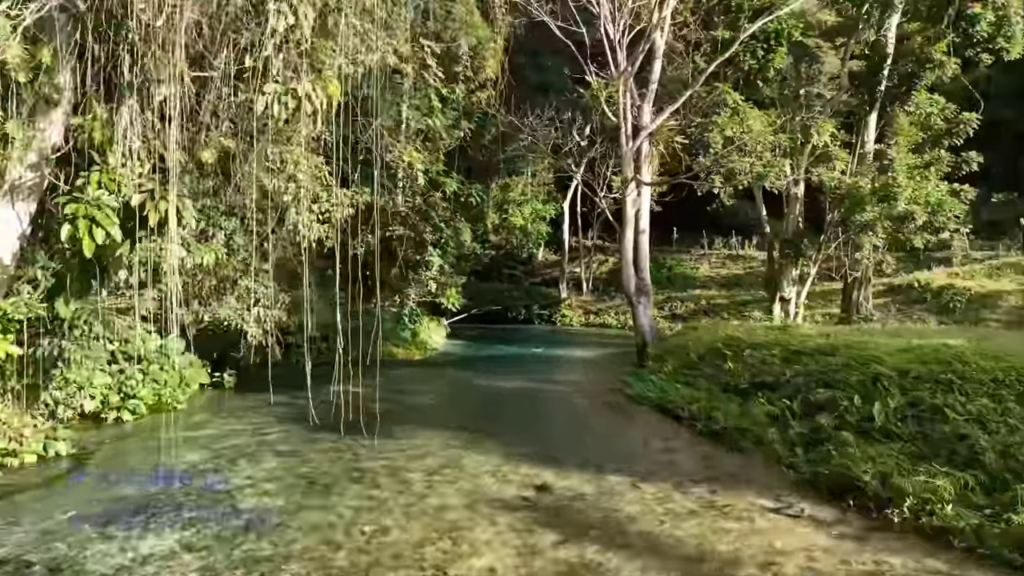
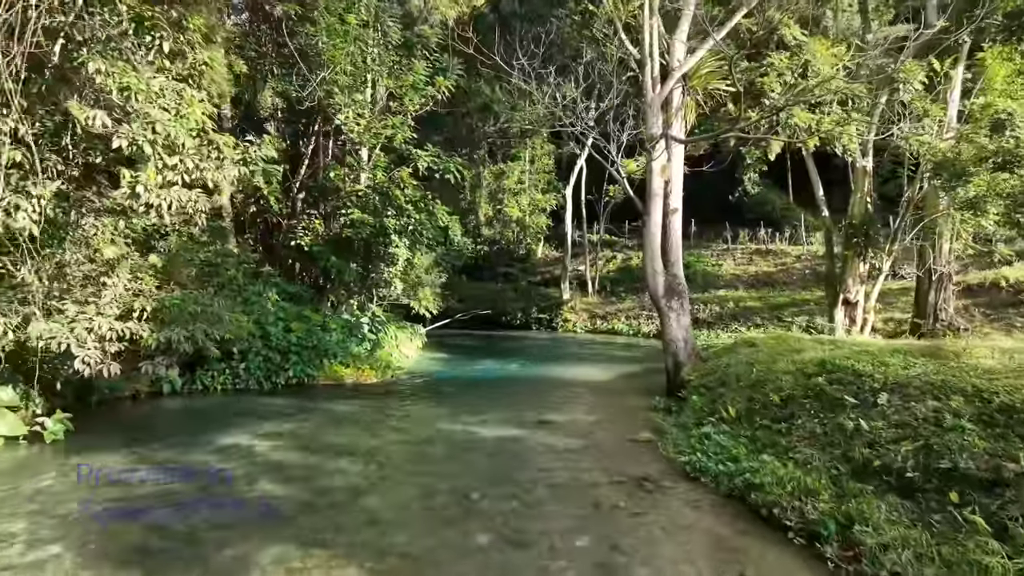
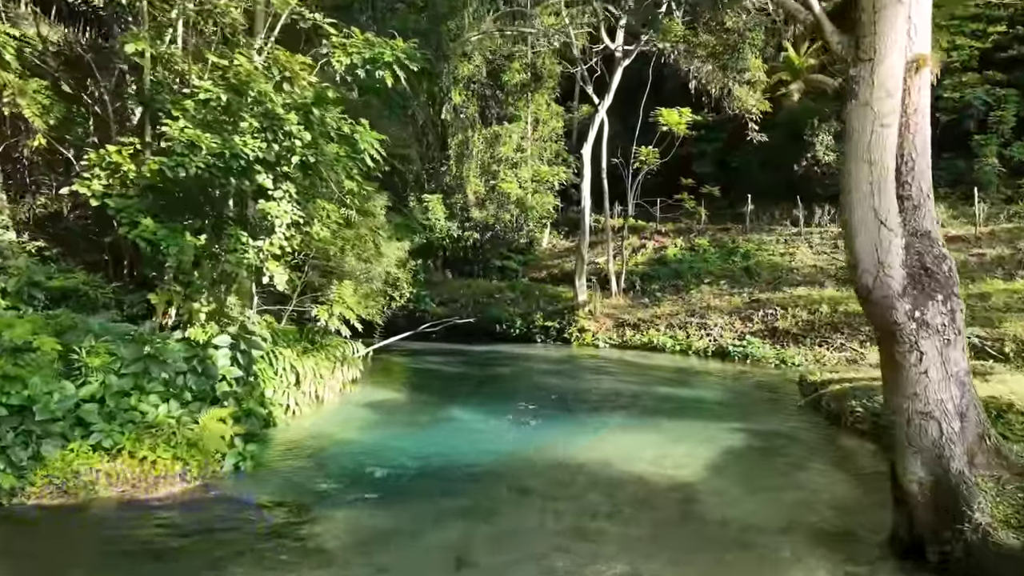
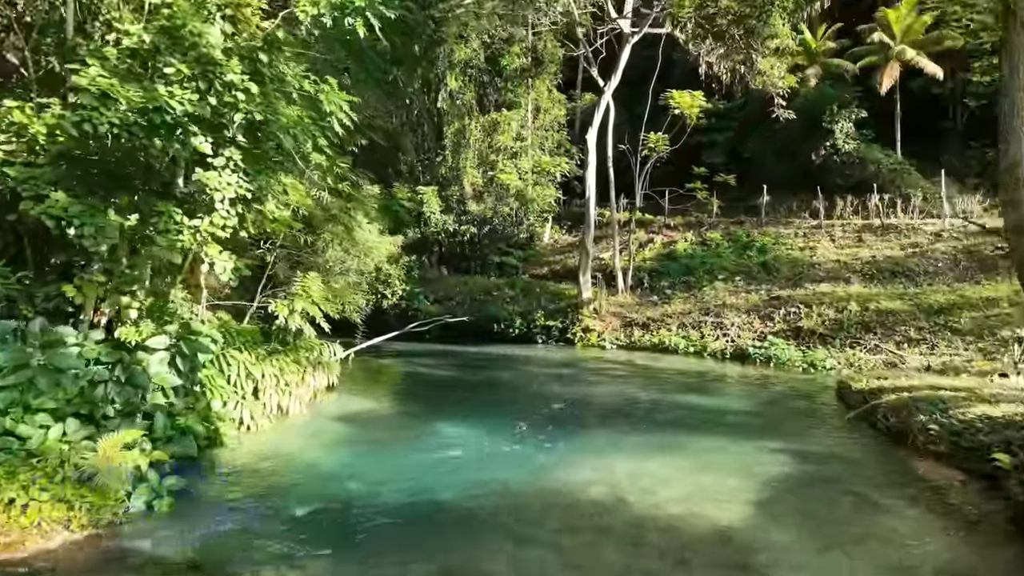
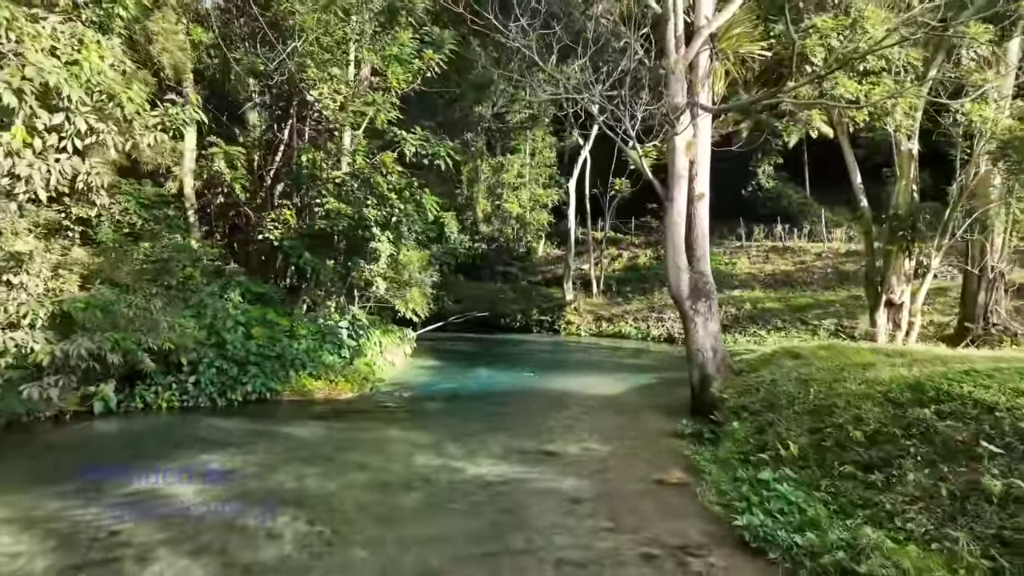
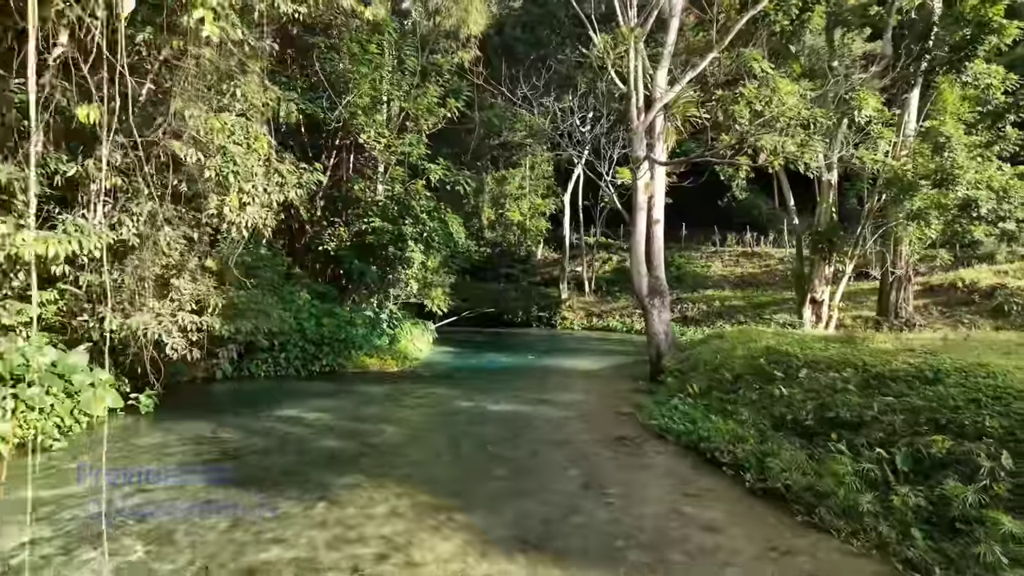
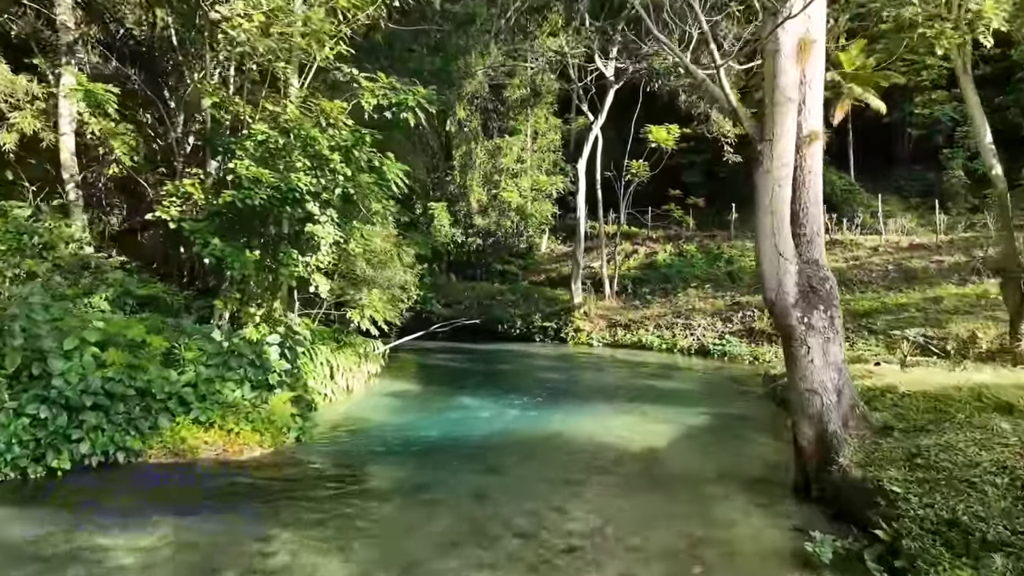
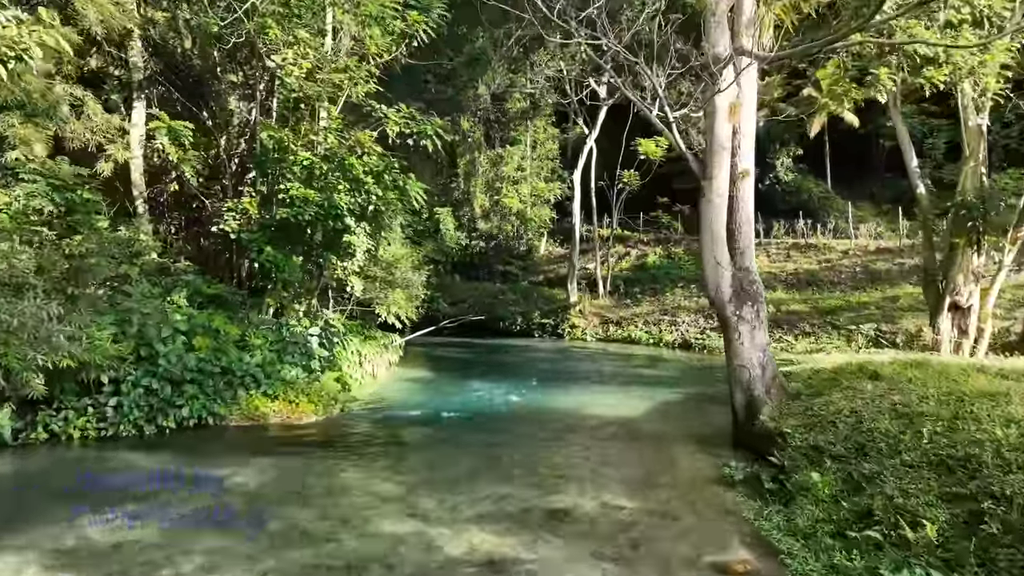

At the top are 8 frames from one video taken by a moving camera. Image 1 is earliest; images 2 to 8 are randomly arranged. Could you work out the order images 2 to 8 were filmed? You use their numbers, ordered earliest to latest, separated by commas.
6, 2, 5, 8, 7, 3, 4
